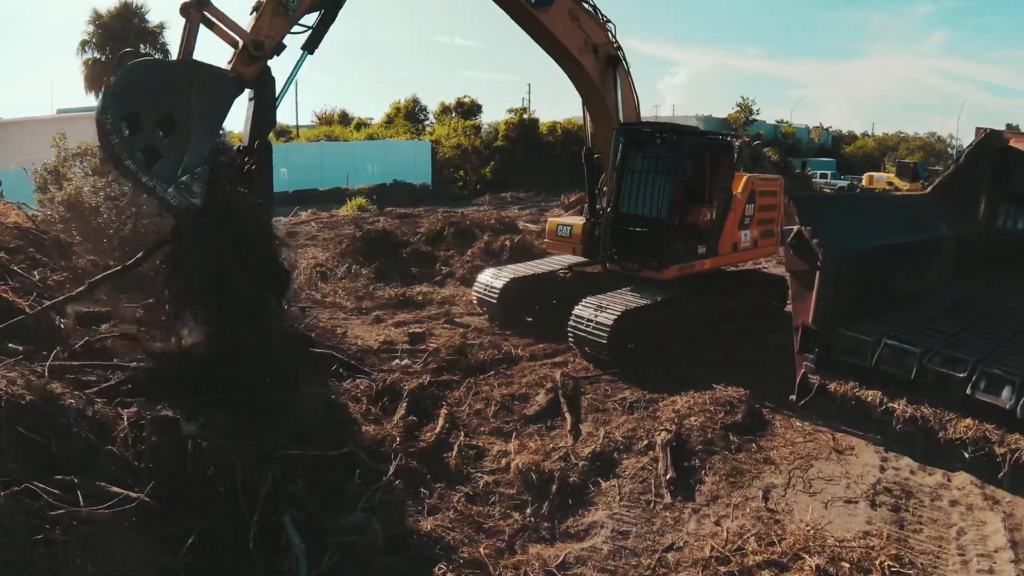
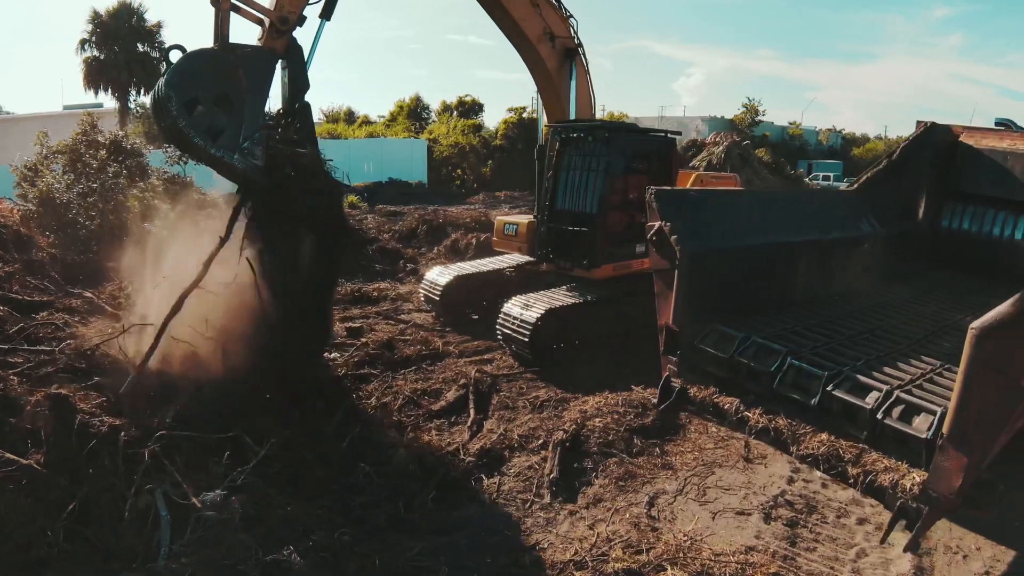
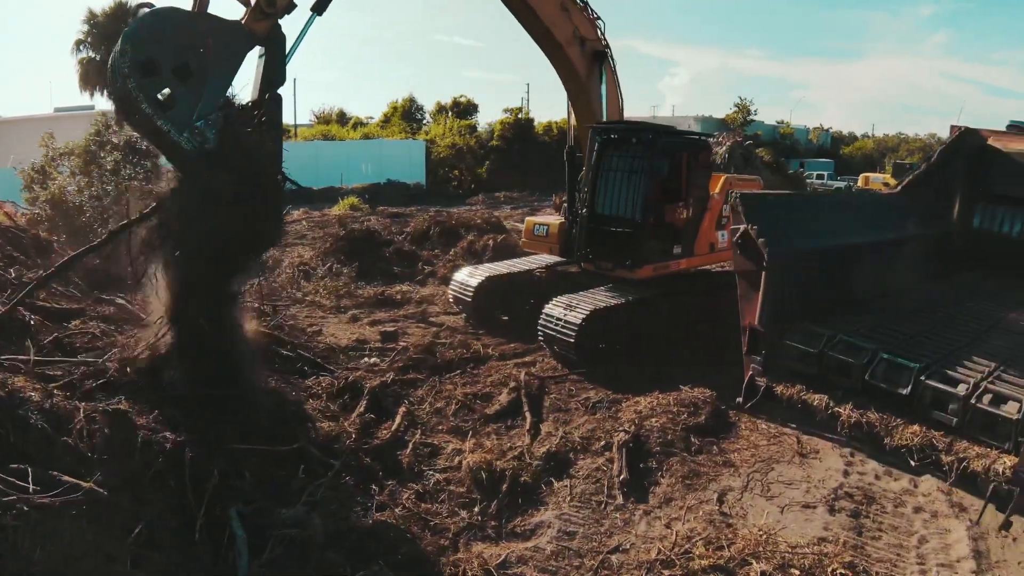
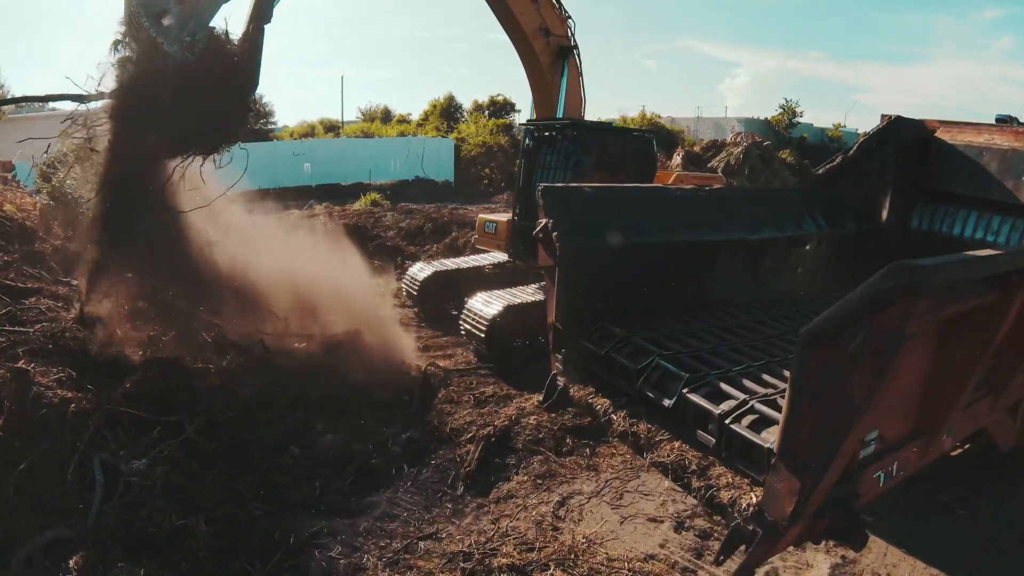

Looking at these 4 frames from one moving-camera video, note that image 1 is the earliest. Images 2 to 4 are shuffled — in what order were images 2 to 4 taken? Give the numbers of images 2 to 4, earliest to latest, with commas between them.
3, 2, 4
